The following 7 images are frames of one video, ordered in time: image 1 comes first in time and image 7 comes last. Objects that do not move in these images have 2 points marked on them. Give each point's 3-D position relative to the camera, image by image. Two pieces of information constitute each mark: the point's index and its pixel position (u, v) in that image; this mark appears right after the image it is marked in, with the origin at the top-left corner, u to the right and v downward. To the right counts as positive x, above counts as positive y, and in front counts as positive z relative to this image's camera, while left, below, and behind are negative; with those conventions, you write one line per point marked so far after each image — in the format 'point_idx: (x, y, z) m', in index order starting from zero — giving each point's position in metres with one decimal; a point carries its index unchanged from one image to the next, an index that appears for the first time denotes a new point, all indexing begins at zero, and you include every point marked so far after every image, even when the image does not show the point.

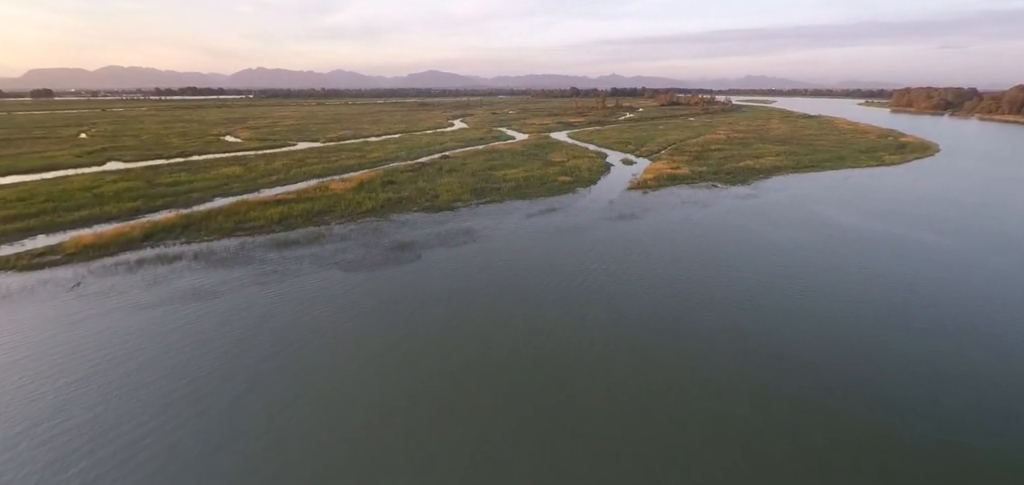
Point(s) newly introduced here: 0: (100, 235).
0: (-14.1, +0.3, +15.1) m
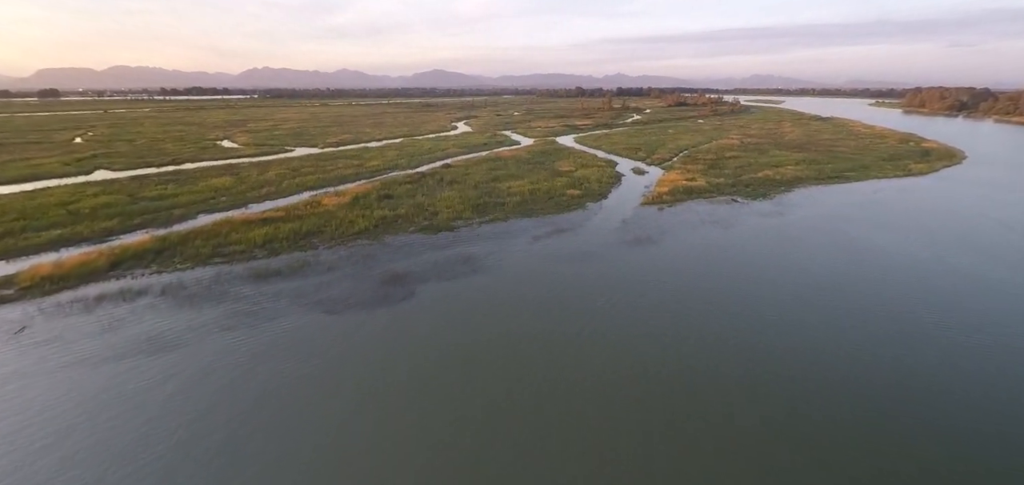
0: (-13.9, -0.6, +13.6) m
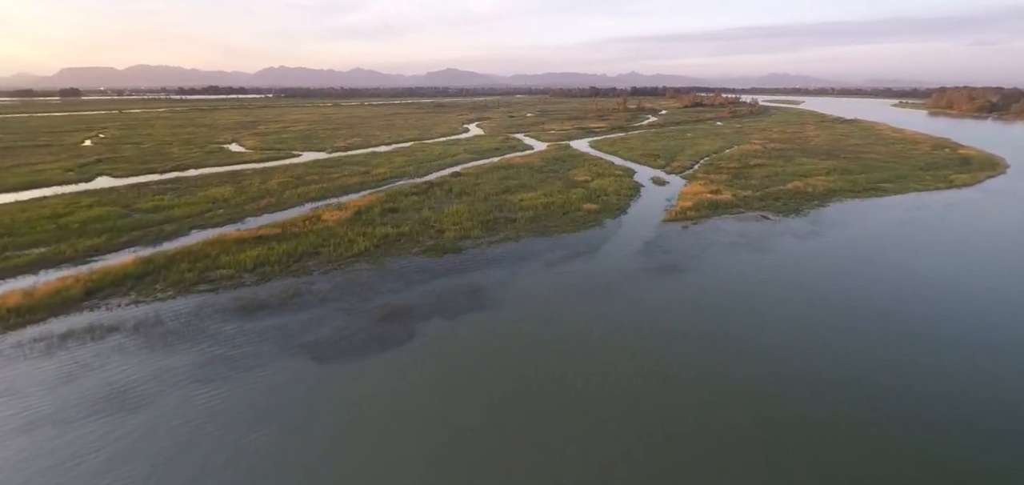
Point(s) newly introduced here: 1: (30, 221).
0: (-13.6, -1.4, +12.5) m
1: (-20.5, +1.0, +18.7) m
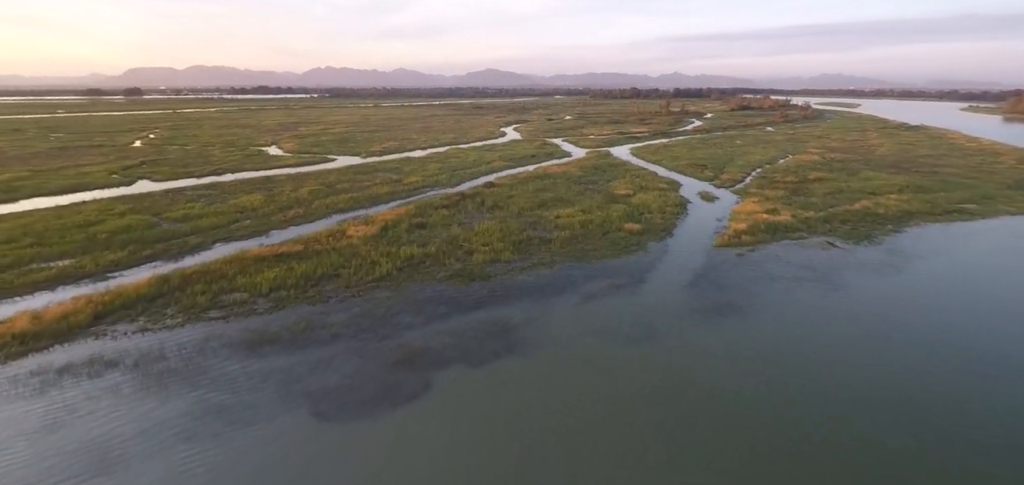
0: (-12.8, -2.0, +12.0) m
1: (-19.1, +0.6, +18.7) m
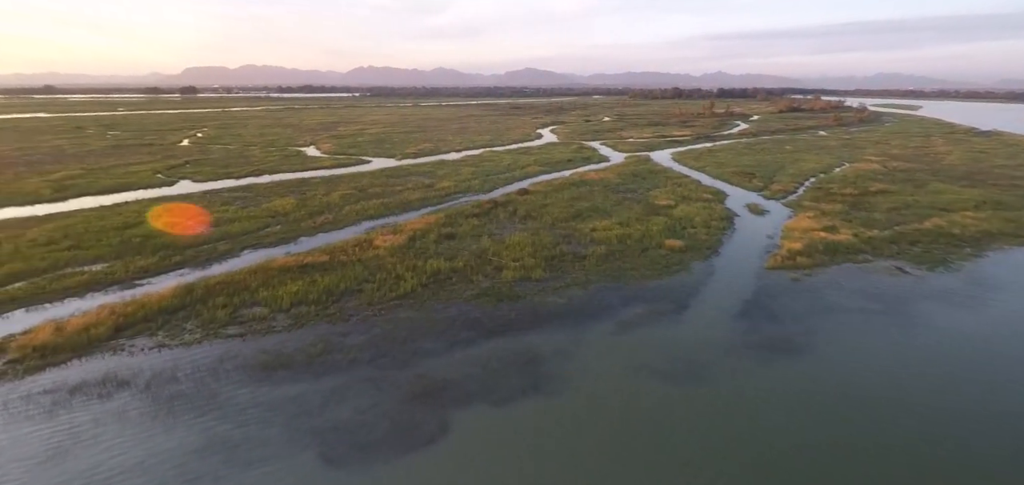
0: (-12.0, -2.2, +11.8) m
1: (-17.7, +0.5, +19.0) m
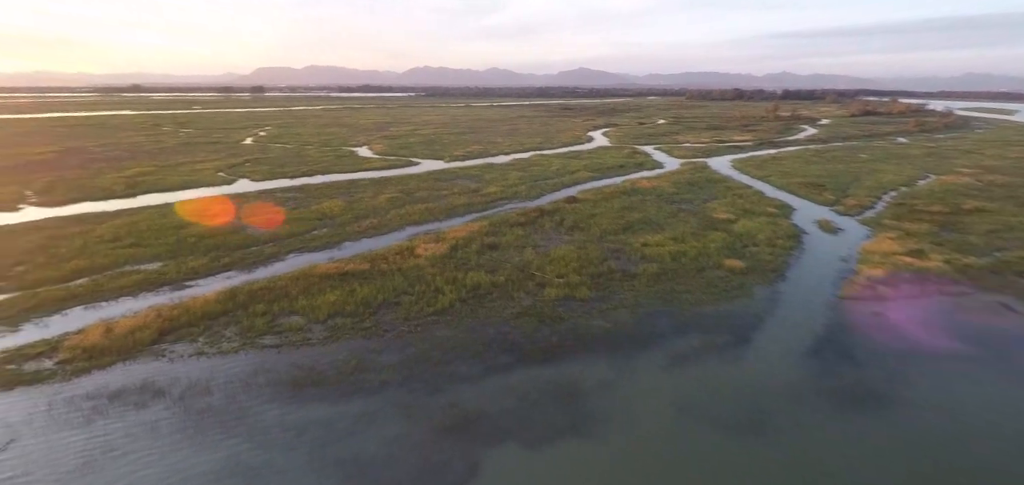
0: (-10.9, -2.3, +12.1) m
1: (-15.8, +0.7, +19.8) m
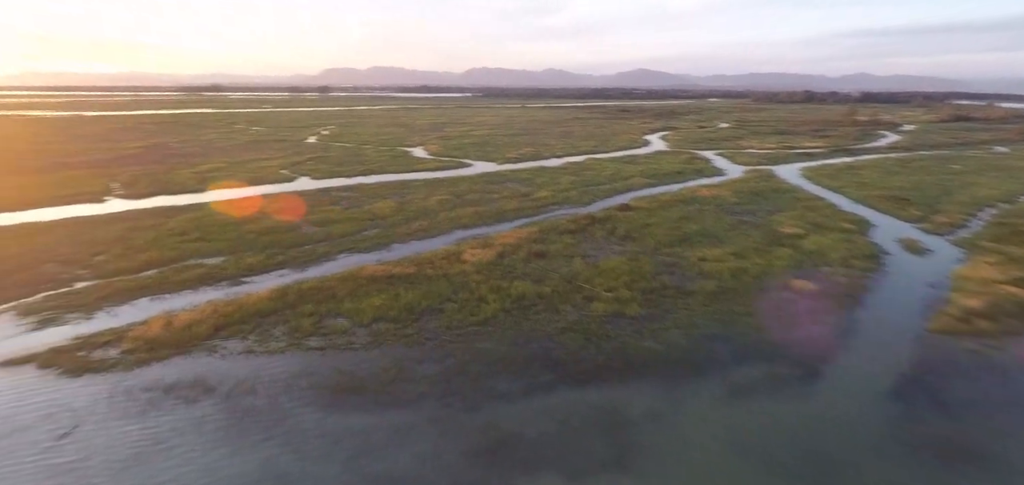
0: (-9.7, -2.2, +12.7) m
1: (-13.6, +0.9, +20.9) m
